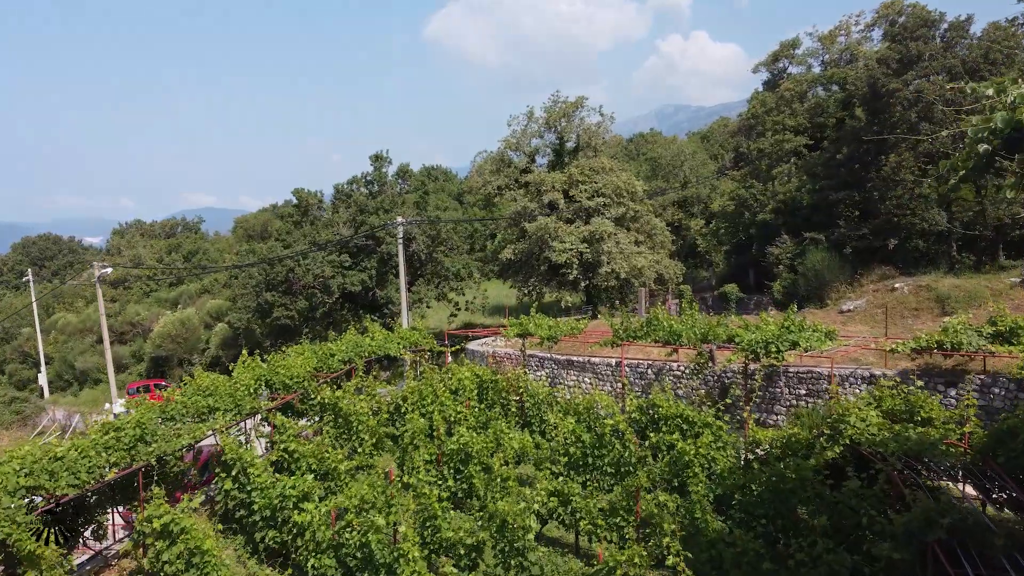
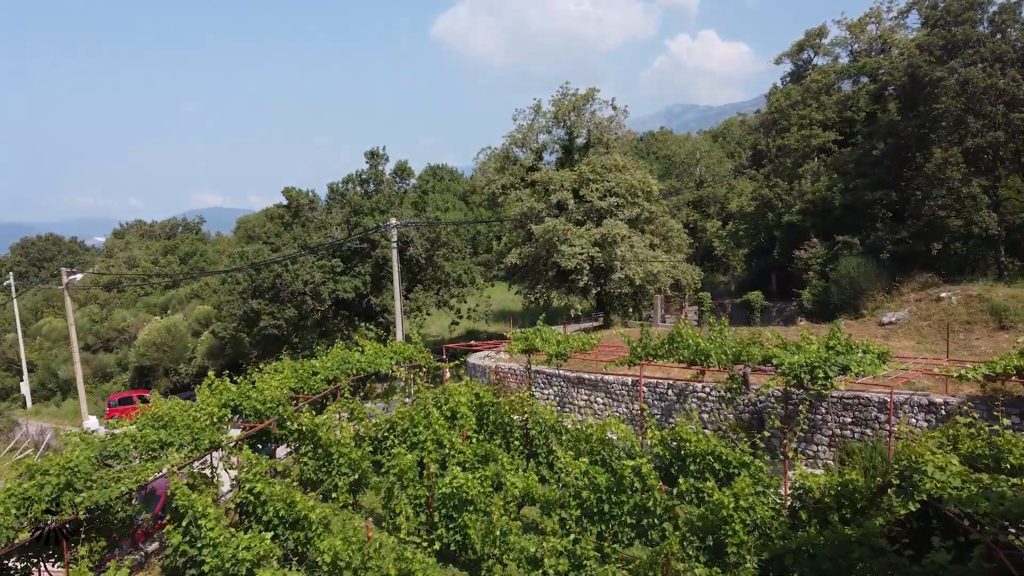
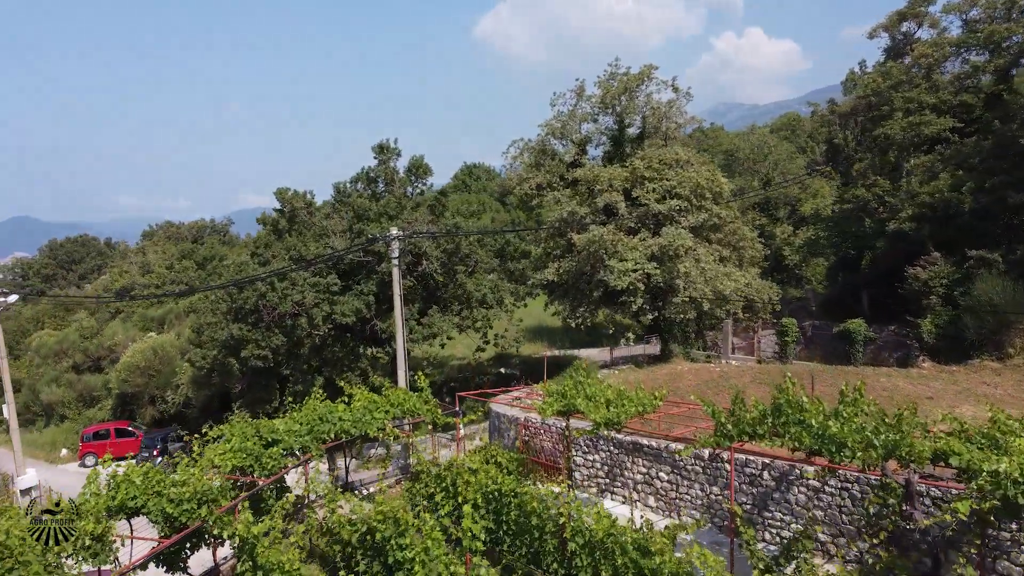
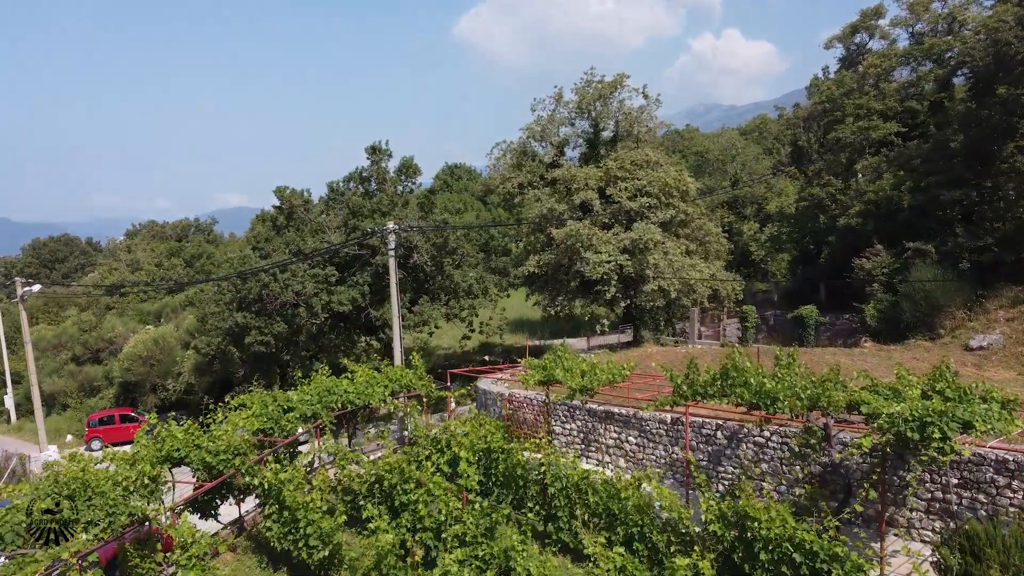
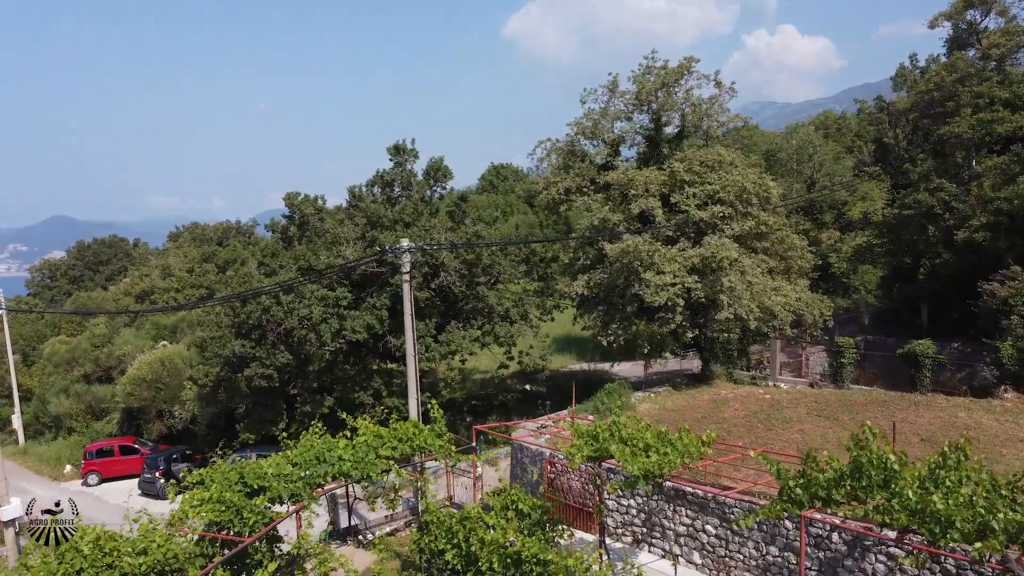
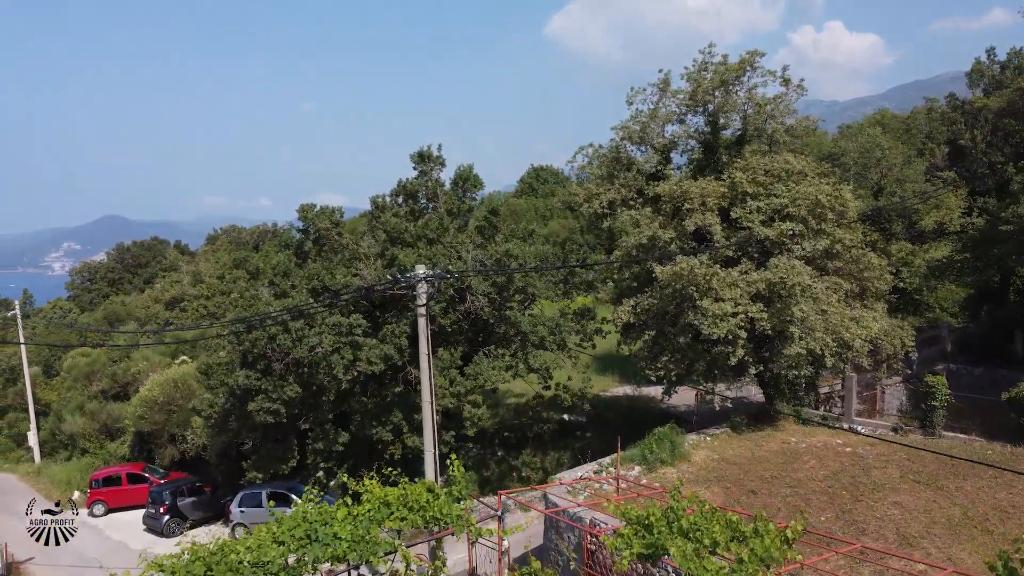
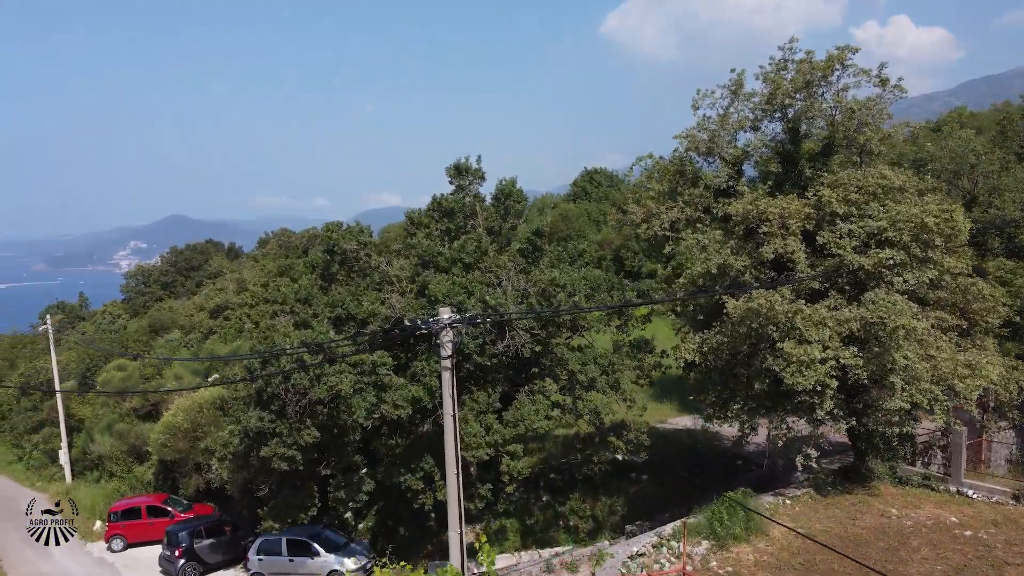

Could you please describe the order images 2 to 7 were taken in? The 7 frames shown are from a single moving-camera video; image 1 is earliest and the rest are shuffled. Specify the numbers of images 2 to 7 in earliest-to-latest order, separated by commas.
2, 4, 3, 5, 6, 7
